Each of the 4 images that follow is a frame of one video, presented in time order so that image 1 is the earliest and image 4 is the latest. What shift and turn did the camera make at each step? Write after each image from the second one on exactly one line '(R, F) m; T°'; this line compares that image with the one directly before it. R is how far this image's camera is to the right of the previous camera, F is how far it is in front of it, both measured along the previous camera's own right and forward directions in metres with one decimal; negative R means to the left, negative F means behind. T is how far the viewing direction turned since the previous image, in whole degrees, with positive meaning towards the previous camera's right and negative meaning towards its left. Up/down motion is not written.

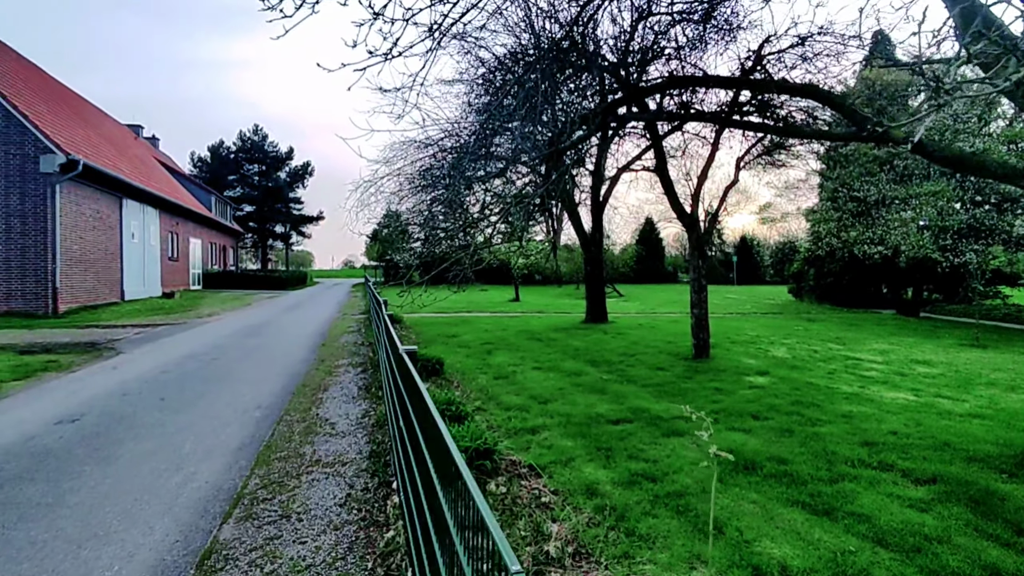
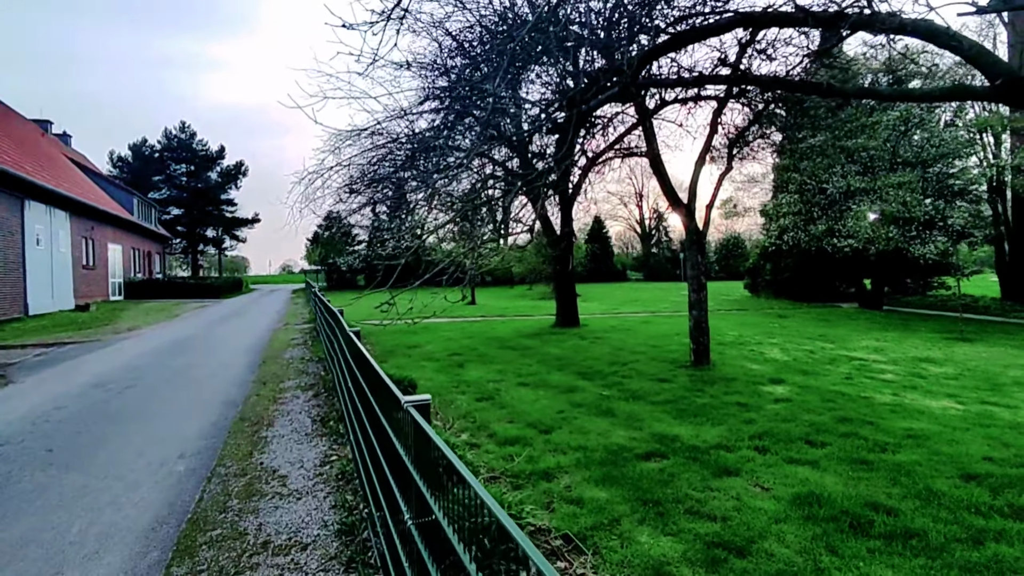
(-0.4, +1.1) m; +5°
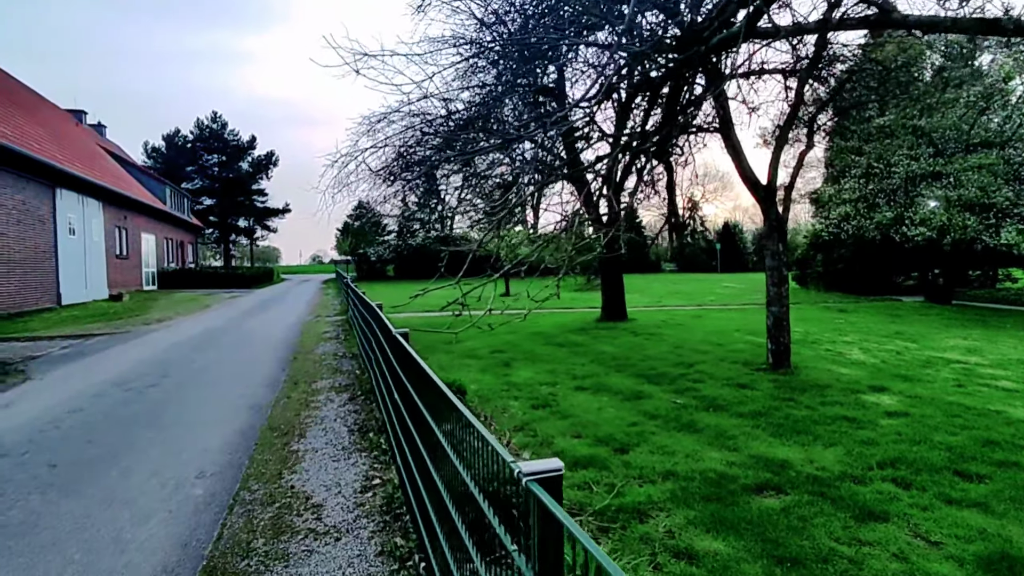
(-0.3, +0.7) m; -3°
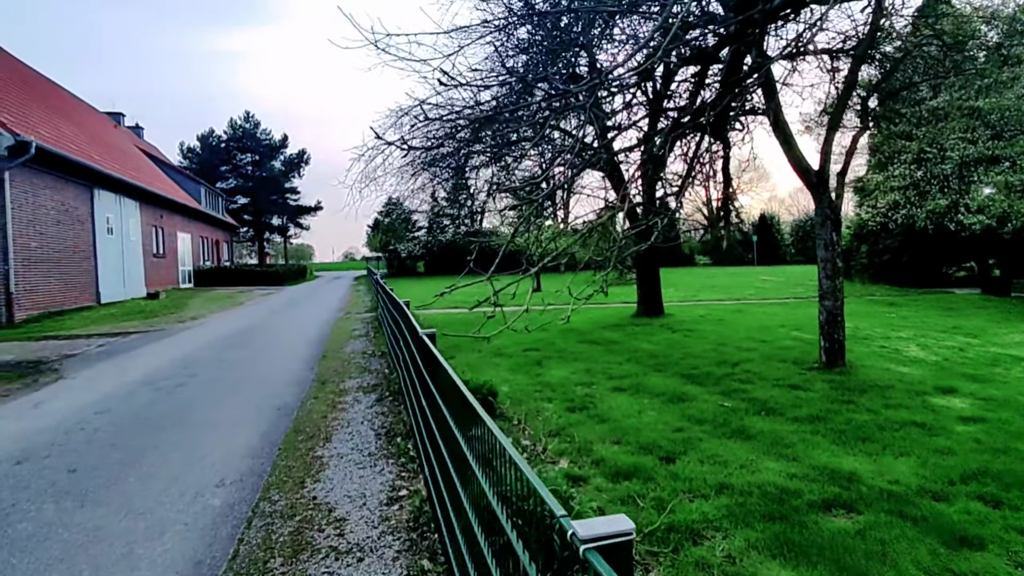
(0.0, +0.3) m; -3°
